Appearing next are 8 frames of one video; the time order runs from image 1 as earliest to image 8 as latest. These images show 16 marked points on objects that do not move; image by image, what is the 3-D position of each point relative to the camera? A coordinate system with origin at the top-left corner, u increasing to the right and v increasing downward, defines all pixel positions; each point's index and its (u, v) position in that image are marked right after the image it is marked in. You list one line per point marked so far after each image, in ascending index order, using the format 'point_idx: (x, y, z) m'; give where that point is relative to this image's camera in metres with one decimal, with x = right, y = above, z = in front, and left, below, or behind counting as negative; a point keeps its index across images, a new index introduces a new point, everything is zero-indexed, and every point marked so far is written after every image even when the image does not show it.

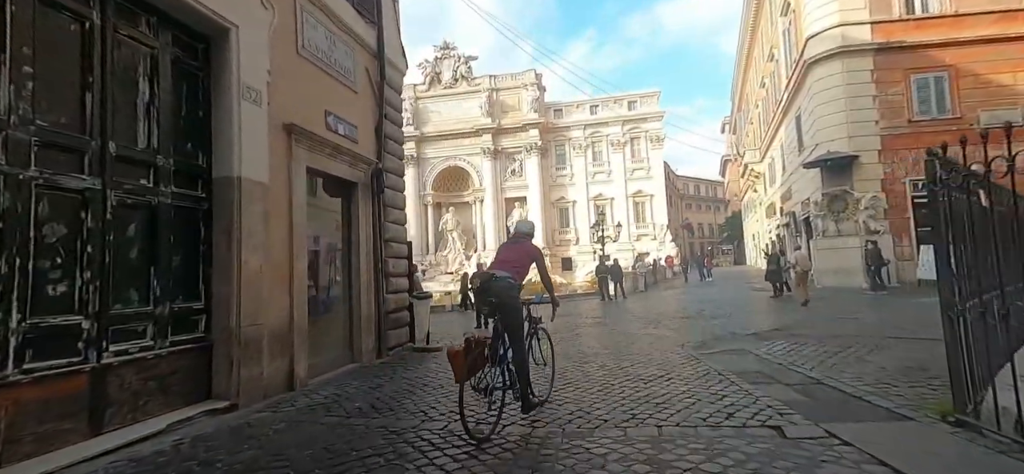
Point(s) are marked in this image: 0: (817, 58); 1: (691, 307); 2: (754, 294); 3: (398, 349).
0: (+10.6, +6.2, +16.4) m
1: (+5.9, -2.3, +16.3) m
2: (+10.1, -2.4, +19.9) m
3: (-1.6, -1.6, +6.5) m
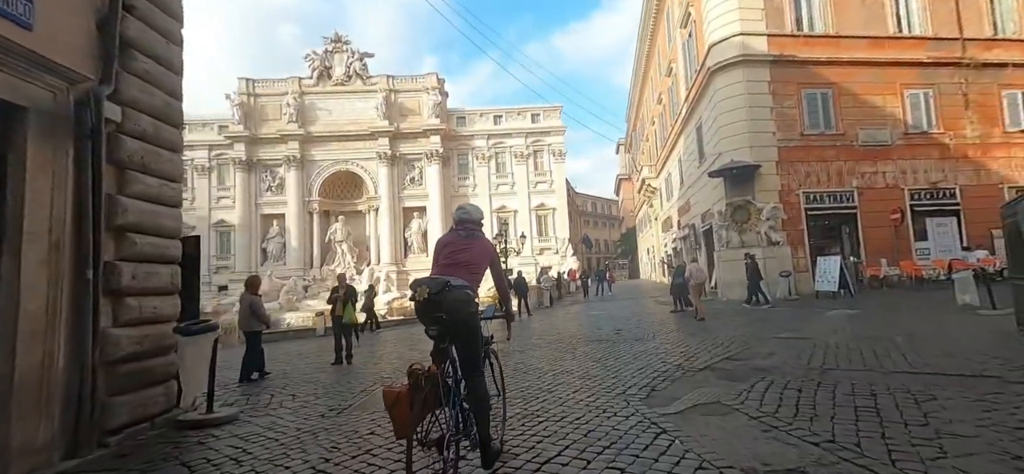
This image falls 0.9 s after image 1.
0: (+7.1, +5.9, +16.1) m
1: (+2.5, -2.6, +14.8) m
2: (+5.9, -2.8, +19.1) m
3: (-2.9, -1.5, +3.7) m
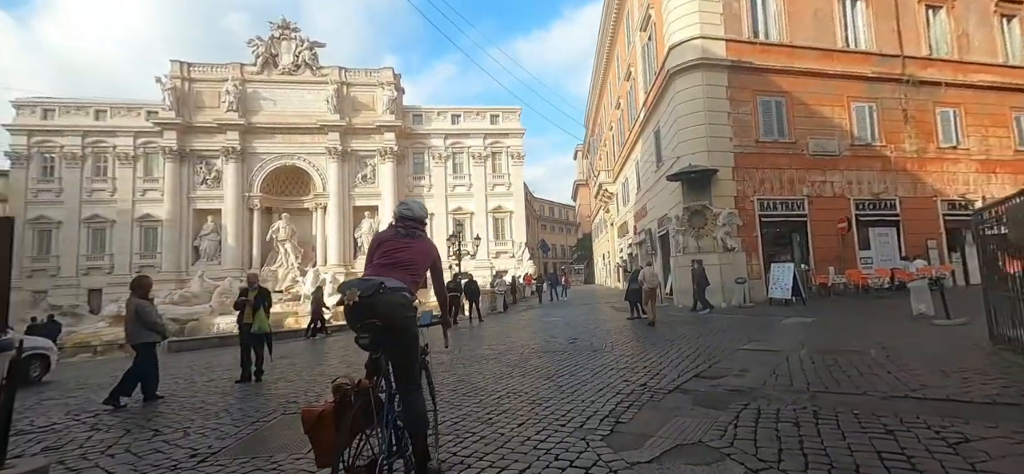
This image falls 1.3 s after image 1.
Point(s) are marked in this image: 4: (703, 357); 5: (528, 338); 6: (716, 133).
0: (+5.6, +5.7, +15.9) m
1: (+1.0, -2.7, +14.0) m
2: (+3.9, -3.0, +18.7) m
3: (-3.3, -1.4, +2.5) m
4: (+2.7, -1.6, +6.3) m
5: (+0.5, -2.6, +12.2) m
6: (+6.7, +3.4, +15.5) m
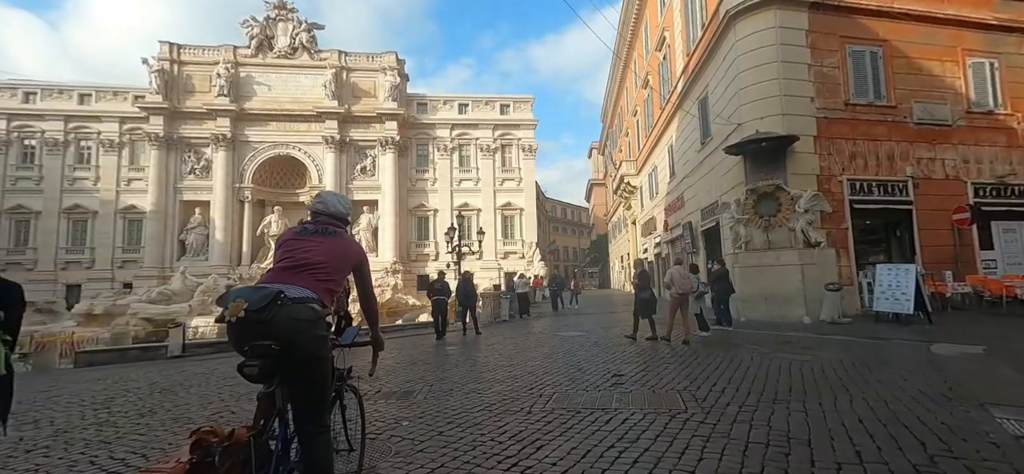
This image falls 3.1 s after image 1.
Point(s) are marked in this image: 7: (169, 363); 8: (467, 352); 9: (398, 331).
0: (+5.9, +5.9, +12.1) m
1: (+1.2, -2.4, +10.3) m
2: (+4.2, -2.8, +14.9) m
3: (-3.4, -0.9, -1.1) m
4: (+2.6, -1.3, +2.6) m
5: (+0.6, -2.2, +8.5) m
6: (+7.0, +3.6, +11.7) m
7: (-10.3, -3.8, +14.3) m
8: (-0.9, -2.5, +10.0) m
9: (-4.5, -3.5, +18.0) m
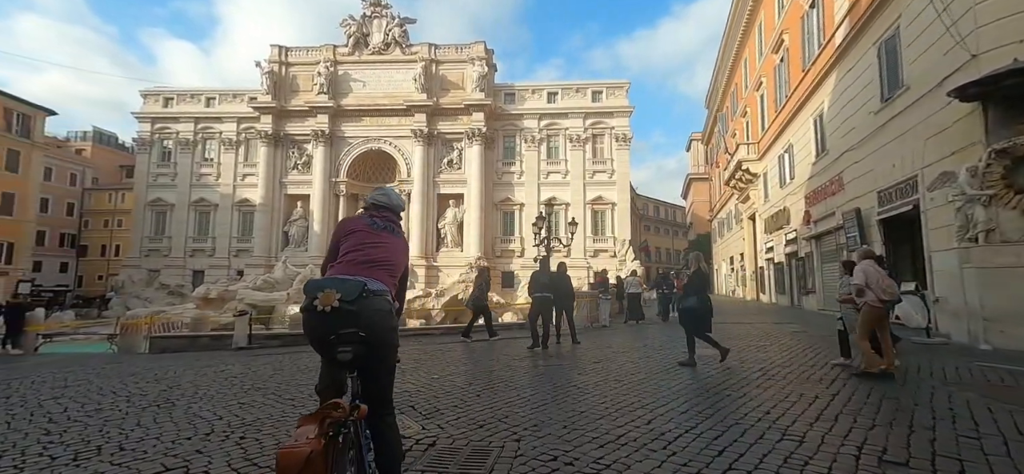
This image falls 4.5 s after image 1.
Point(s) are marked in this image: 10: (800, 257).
0: (+8.1, +6.2, +8.1) m
1: (+3.0, -2.1, +7.2) m
2: (+6.7, -2.5, +11.1) m
3: (-3.6, -0.5, -3.3) m
4: (+3.0, -0.9, -0.7) m
5: (+2.1, -1.9, +5.5) m
6: (+9.0, +3.8, +7.5) m
7: (-7.6, -3.3, +13.1) m
8: (+0.9, -2.1, +7.3) m
9: (-1.2, -3.1, +15.8) m
10: (+11.0, -0.7, +17.6) m
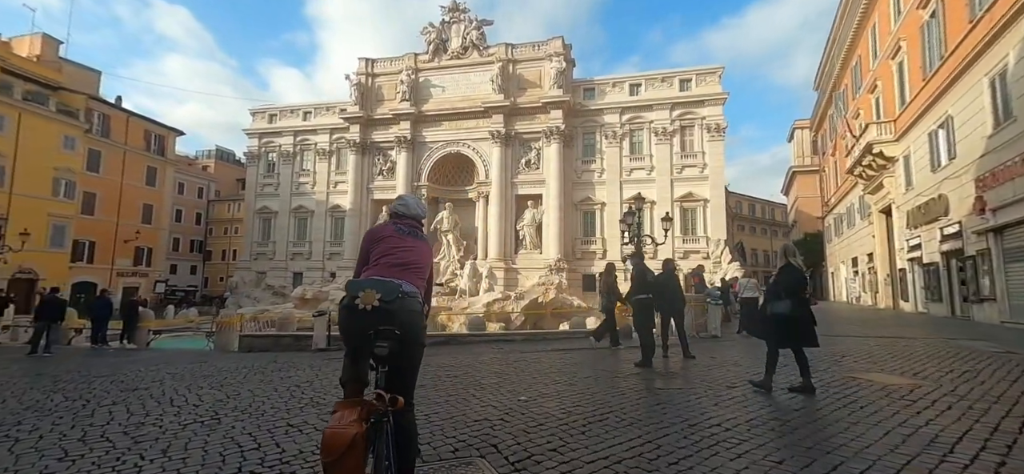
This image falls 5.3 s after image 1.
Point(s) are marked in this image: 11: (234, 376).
0: (+9.4, +6.4, +5.2) m
1: (+4.2, -1.9, +5.0) m
2: (+8.6, -2.3, +8.4) m
3: (-3.9, -0.3, -4.2) m
4: (+3.0, -0.7, -2.7) m
5: (+3.1, -1.7, +3.5) m
6: (+10.2, +4.1, +4.4) m
7: (-5.2, -3.2, +12.6) m
8: (+2.2, -1.9, +5.5) m
9: (+1.5, -3.0, +14.2) m
10: (+13.8, -0.5, +14.1) m
11: (-5.3, -2.6, +8.9) m
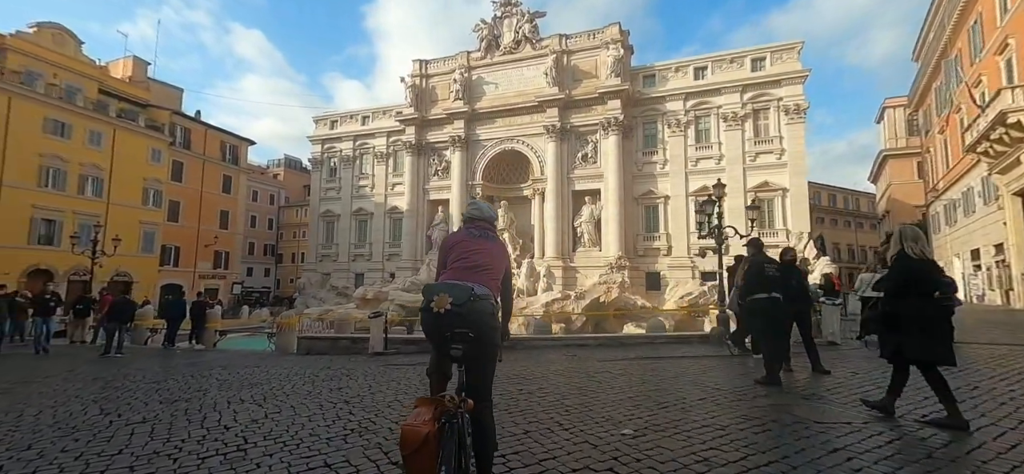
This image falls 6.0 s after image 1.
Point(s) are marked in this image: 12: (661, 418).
0: (+10.0, +6.7, +2.6) m
1: (+5.0, -1.6, +3.1) m
2: (+9.8, -1.9, +5.9) m
3: (-4.1, -0.2, -5.1) m
4: (+2.9, -0.5, -4.5) m
5: (+3.7, -1.5, +1.7) m
6: (+10.8, +4.5, +1.8) m
7: (-3.5, -3.1, +11.7) m
8: (+3.1, -1.7, +3.8) m
9: (+3.4, -2.8, +12.5) m
10: (+15.6, -0.1, +11.0) m
11: (-4.0, -2.5, +8.0) m
12: (+1.5, -1.9, +5.0) m
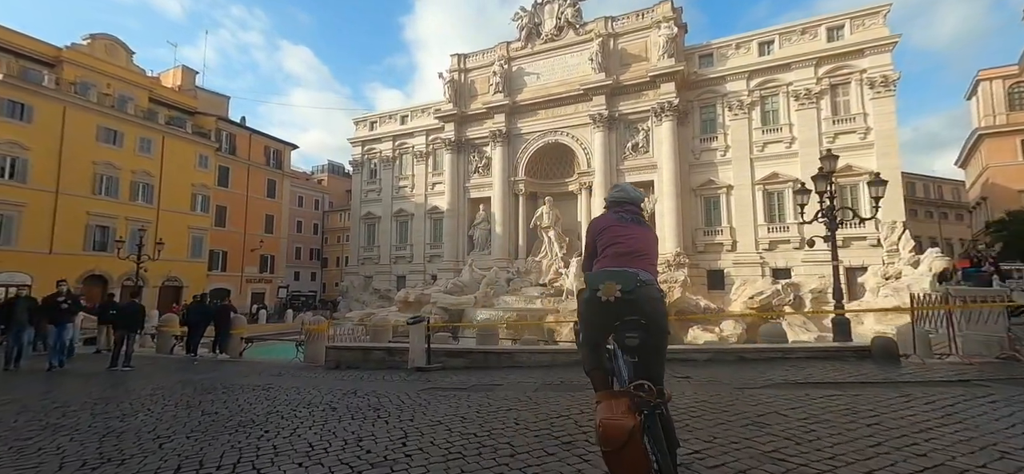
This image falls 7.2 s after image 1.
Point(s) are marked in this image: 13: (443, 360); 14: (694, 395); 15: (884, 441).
0: (+10.6, +7.3, -1.0) m
1: (+5.8, -1.1, -0.2) m
2: (+10.7, -1.4, +2.2) m
3: (-4.0, +0.2, -7.6) m
4: (+3.1, 0.0, -7.5) m
5: (+4.4, -1.0, -1.4) m
6: (+11.3, +5.0, -1.9) m
7: (-1.9, -2.8, +9.1) m
8: (+3.9, -1.3, +0.7) m
9: (+5.0, -2.3, +9.4) m
10: (+16.9, +0.6, +6.8) m
11: (-2.7, -2.2, +5.5) m
12: (+2.5, -1.5, +2.0) m
13: (-1.6, -2.9, +11.3) m
14: (+2.3, -2.1, +6.3) m
15: (+3.2, -1.7, +4.1) m
